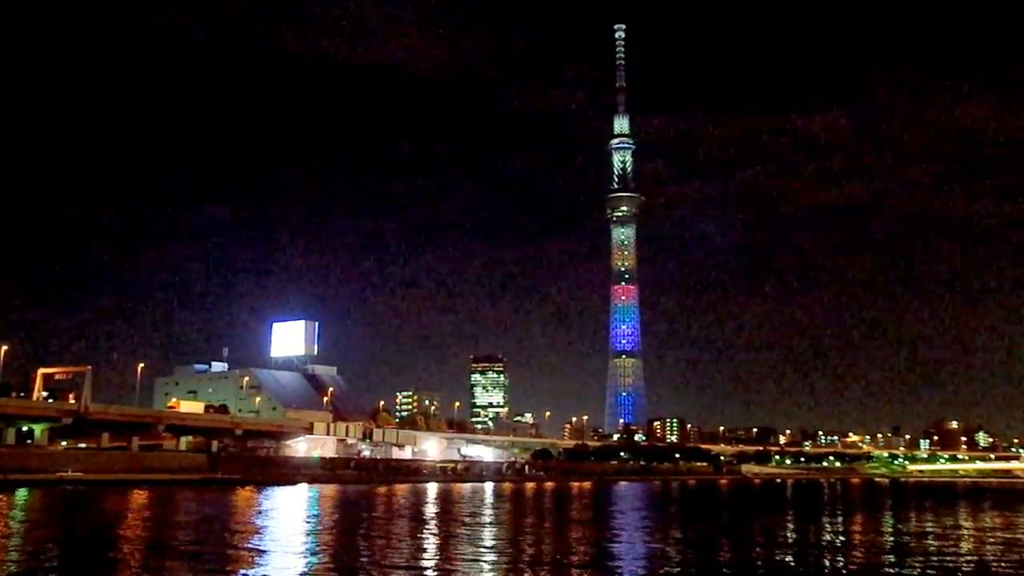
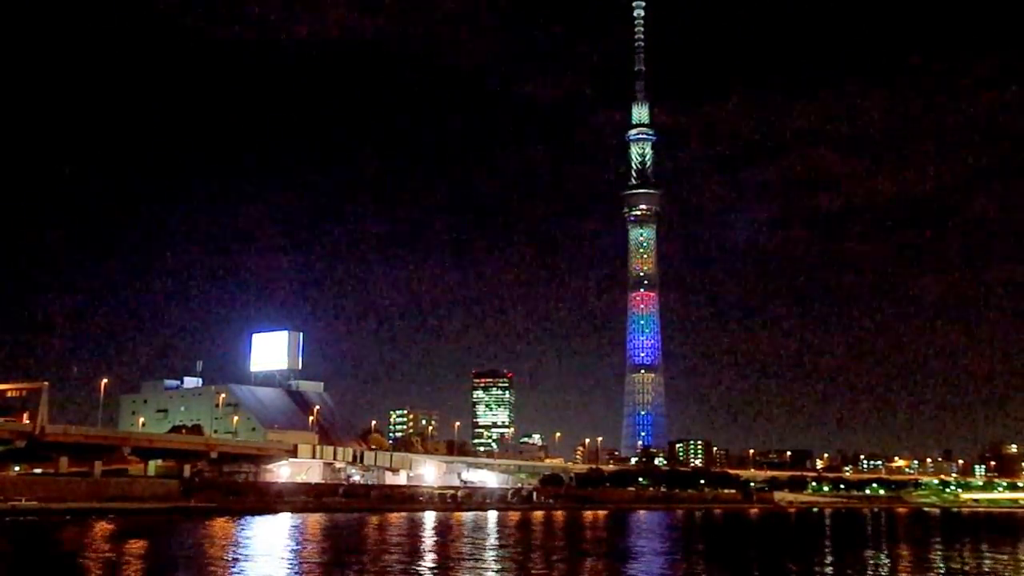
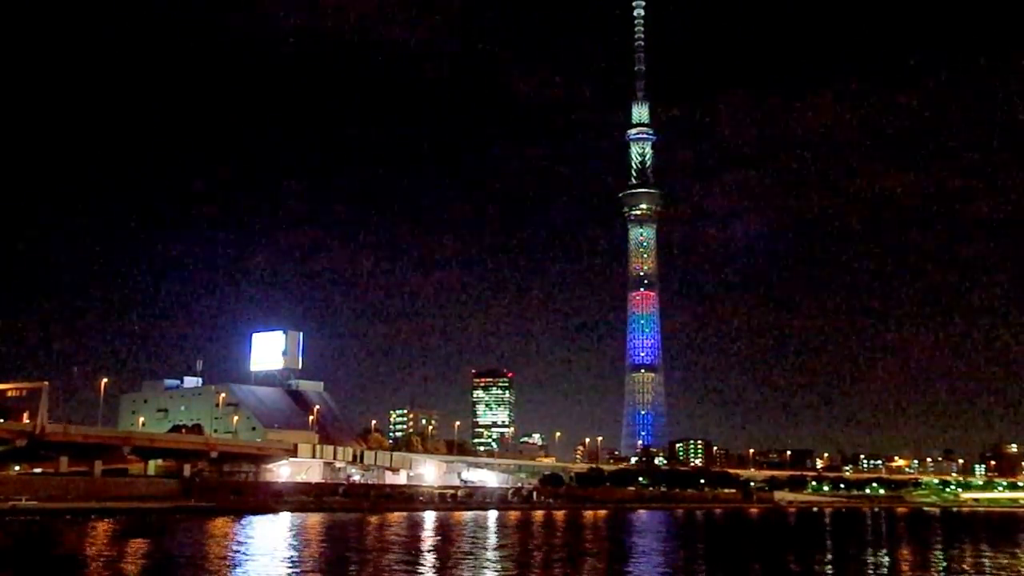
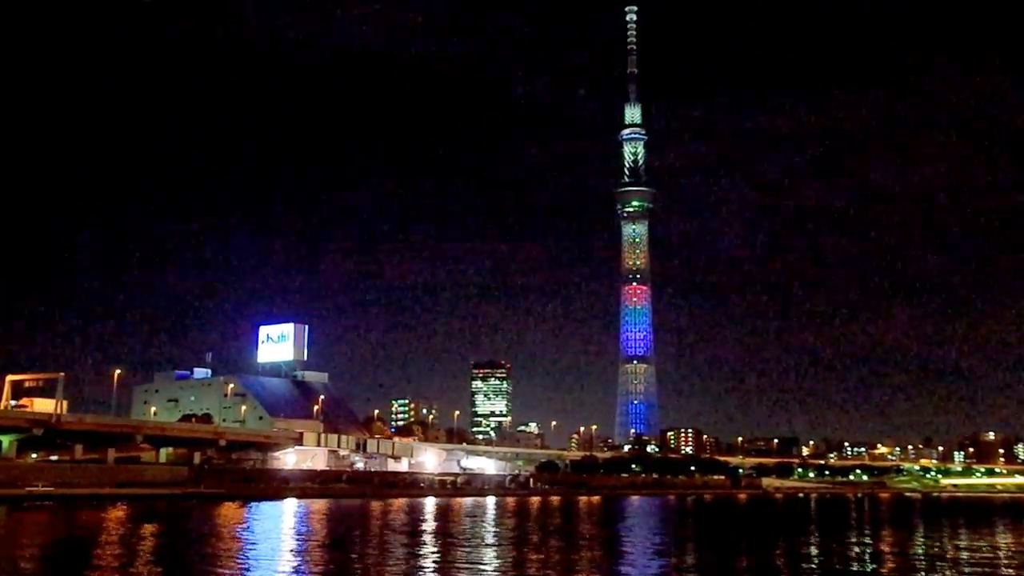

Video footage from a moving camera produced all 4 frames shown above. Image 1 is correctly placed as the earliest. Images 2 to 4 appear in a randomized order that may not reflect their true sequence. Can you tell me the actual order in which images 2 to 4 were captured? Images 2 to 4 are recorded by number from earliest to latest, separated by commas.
4, 3, 2
